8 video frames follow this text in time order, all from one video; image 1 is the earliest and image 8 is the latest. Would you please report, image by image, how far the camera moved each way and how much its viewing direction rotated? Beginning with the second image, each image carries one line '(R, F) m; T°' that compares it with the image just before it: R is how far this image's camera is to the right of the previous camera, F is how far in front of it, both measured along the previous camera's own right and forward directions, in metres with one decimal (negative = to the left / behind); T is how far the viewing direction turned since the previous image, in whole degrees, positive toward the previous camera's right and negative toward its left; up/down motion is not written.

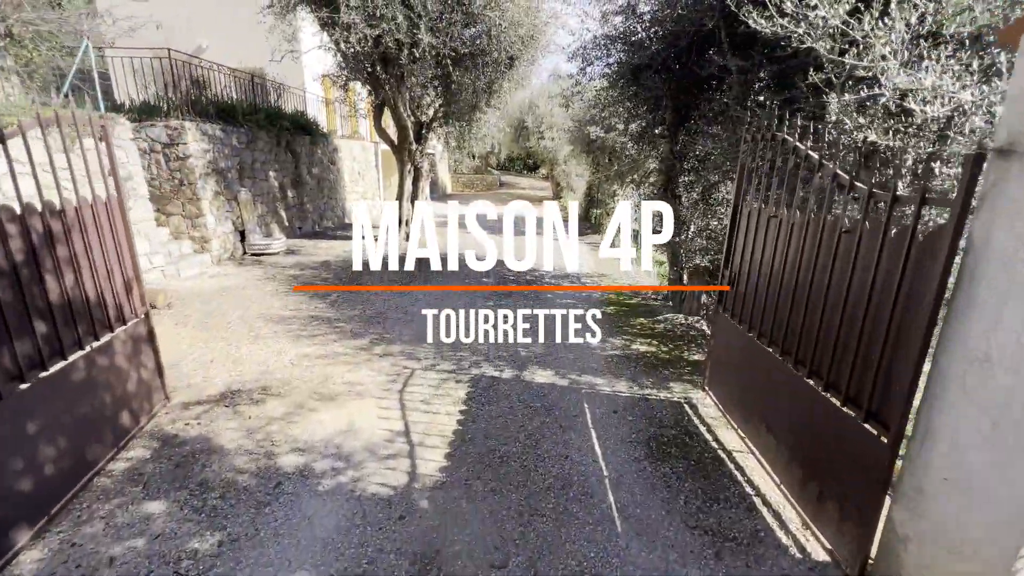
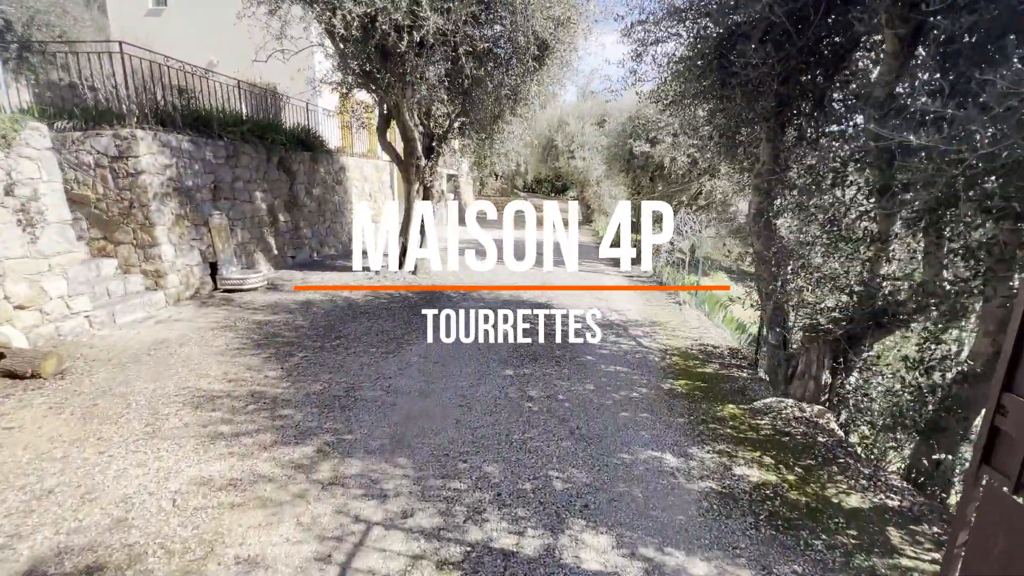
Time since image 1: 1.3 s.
(0.0, +1.5) m; -3°
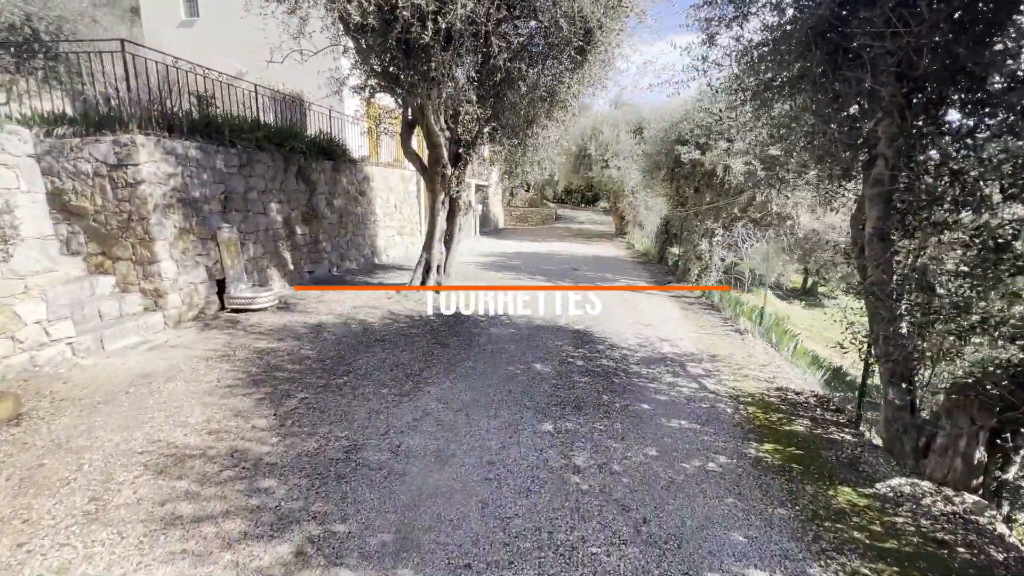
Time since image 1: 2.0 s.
(-0.1, +0.7) m; -3°
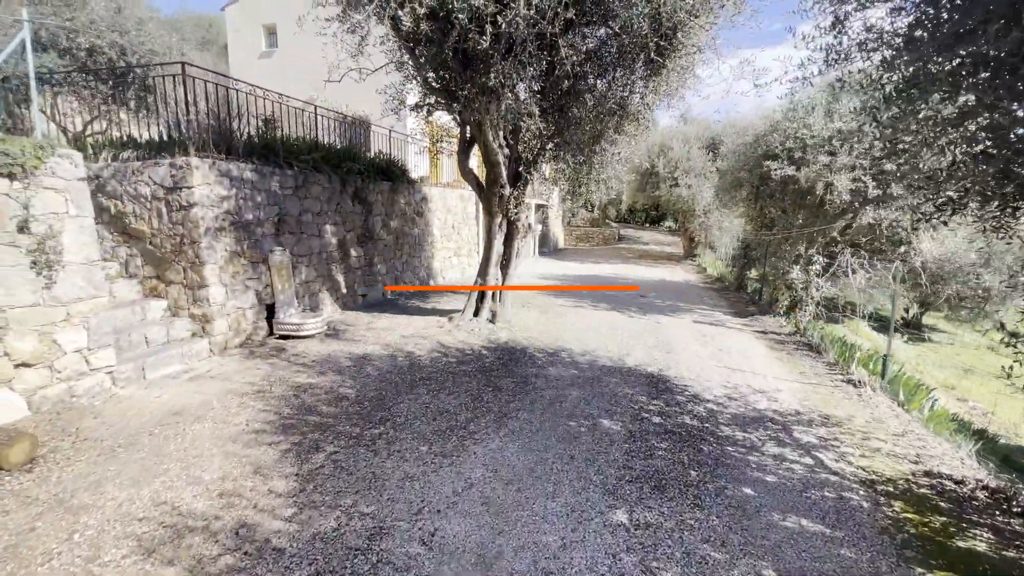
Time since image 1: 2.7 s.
(-0.1, +0.6) m; -7°
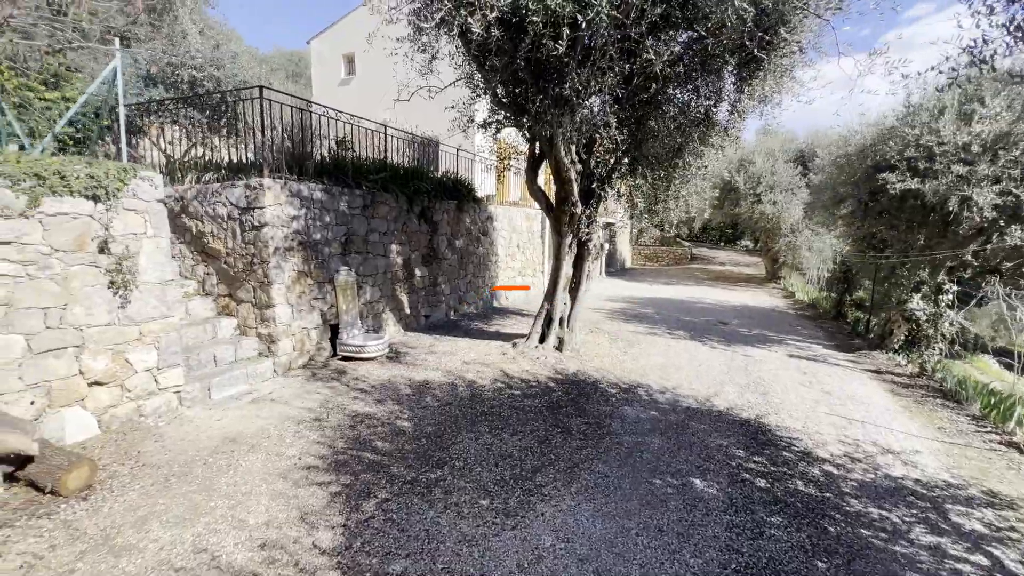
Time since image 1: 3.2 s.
(-0.1, +0.4) m; -8°
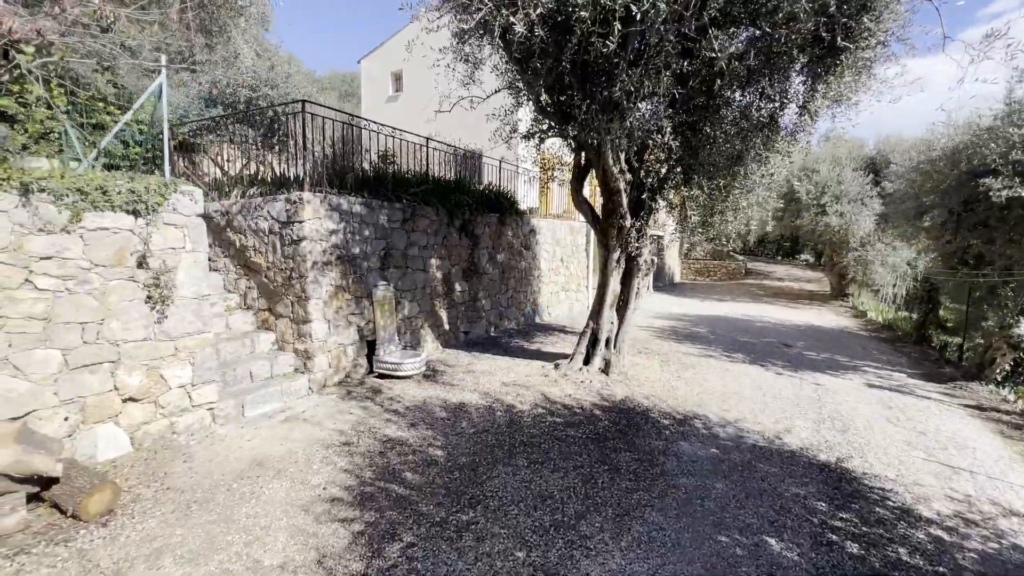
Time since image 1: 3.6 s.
(0.0, +0.3) m; -5°
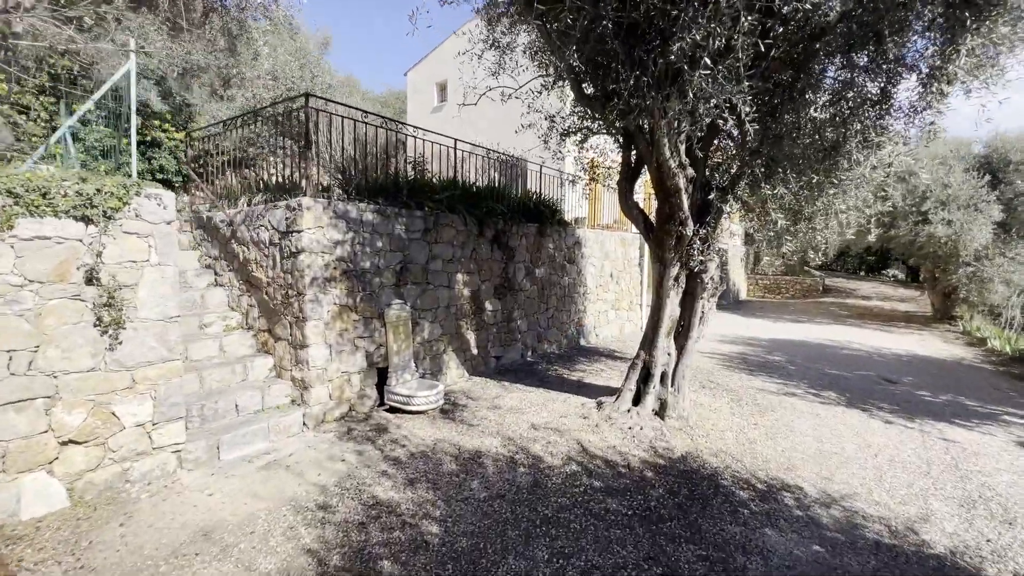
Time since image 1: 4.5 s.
(+0.2, +0.8) m; -7°
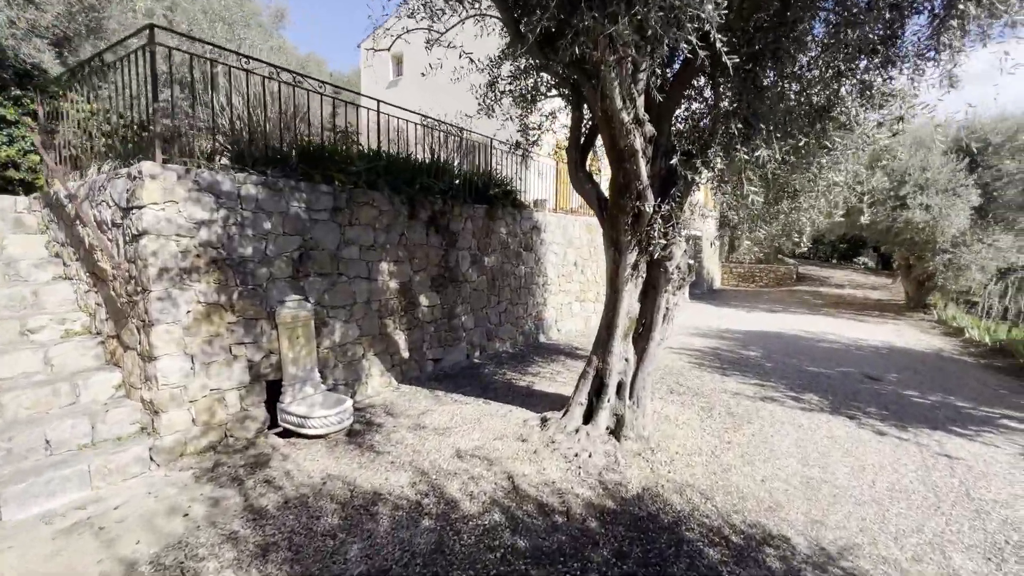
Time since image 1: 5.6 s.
(+0.4, +0.8) m; +3°
